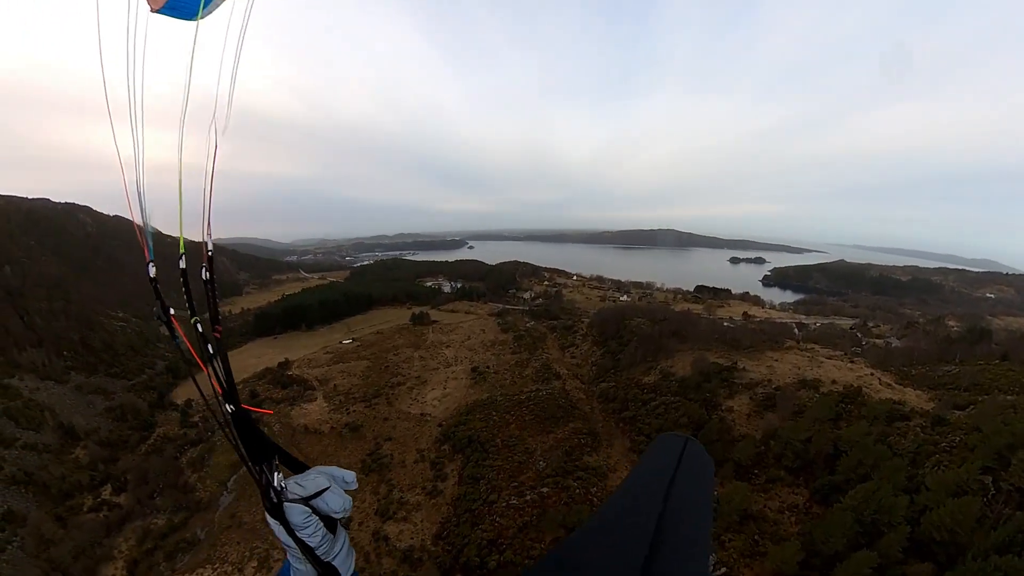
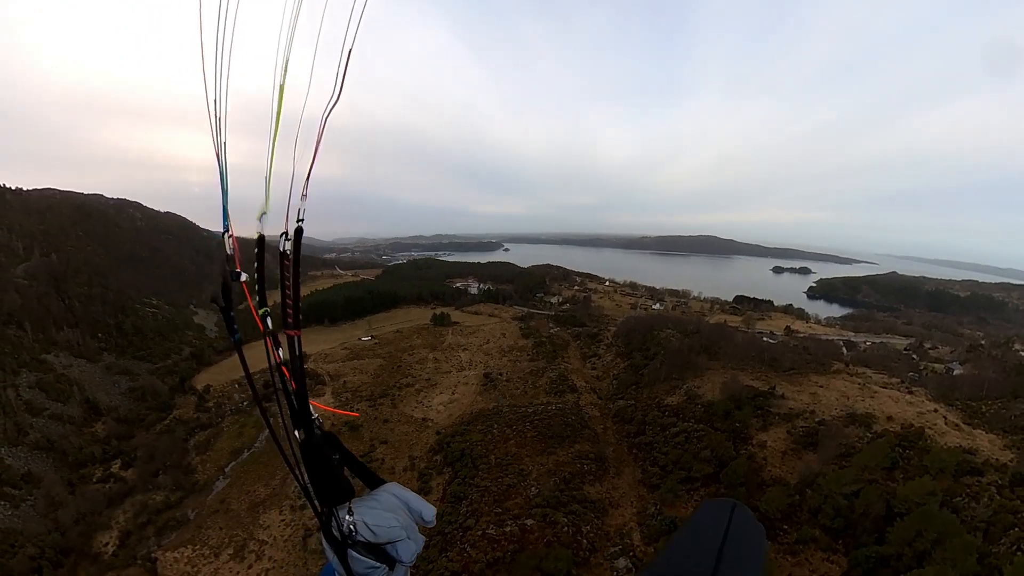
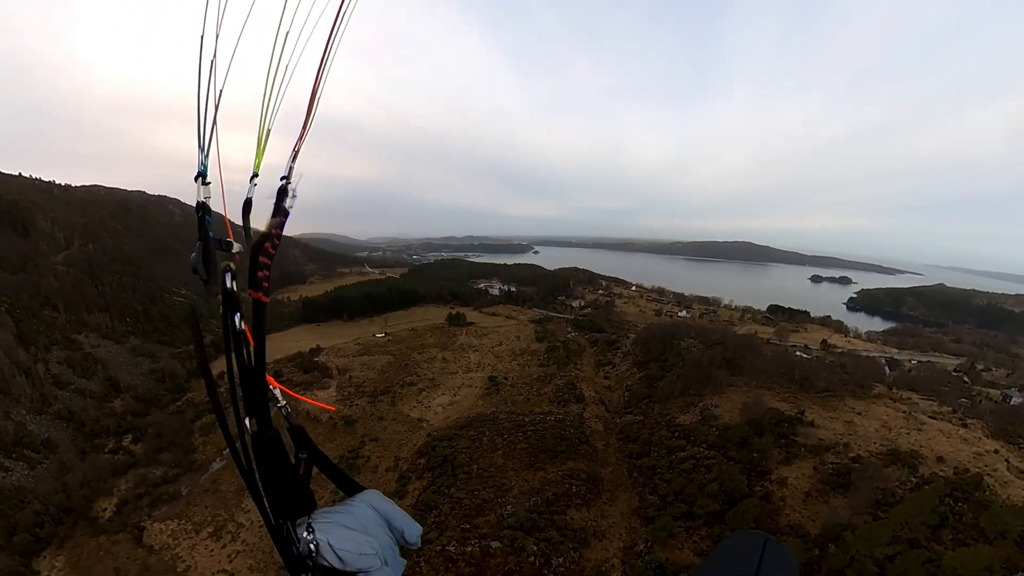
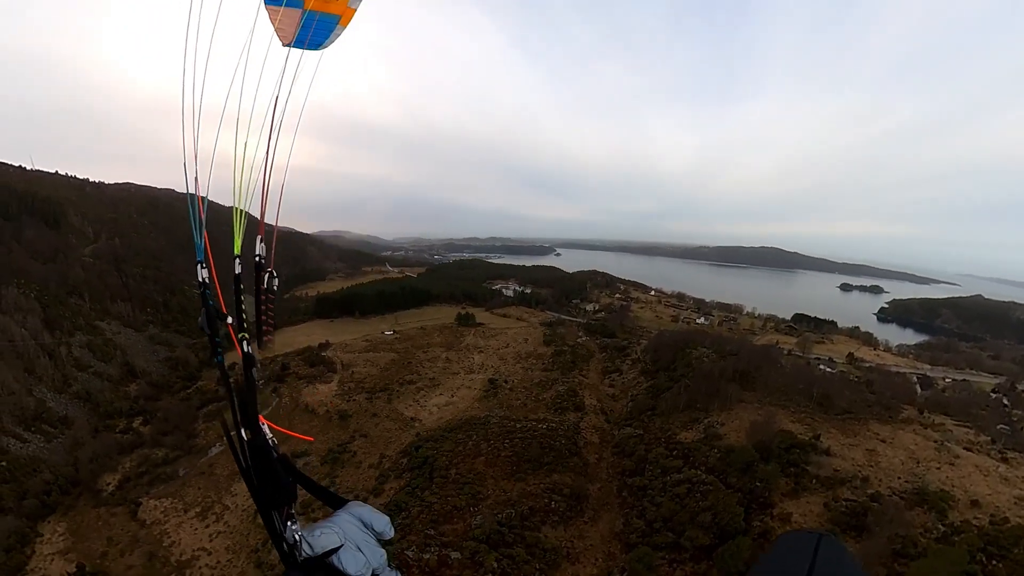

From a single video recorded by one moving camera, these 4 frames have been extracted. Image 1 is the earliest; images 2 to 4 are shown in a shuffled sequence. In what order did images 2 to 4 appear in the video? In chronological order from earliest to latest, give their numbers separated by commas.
2, 3, 4
